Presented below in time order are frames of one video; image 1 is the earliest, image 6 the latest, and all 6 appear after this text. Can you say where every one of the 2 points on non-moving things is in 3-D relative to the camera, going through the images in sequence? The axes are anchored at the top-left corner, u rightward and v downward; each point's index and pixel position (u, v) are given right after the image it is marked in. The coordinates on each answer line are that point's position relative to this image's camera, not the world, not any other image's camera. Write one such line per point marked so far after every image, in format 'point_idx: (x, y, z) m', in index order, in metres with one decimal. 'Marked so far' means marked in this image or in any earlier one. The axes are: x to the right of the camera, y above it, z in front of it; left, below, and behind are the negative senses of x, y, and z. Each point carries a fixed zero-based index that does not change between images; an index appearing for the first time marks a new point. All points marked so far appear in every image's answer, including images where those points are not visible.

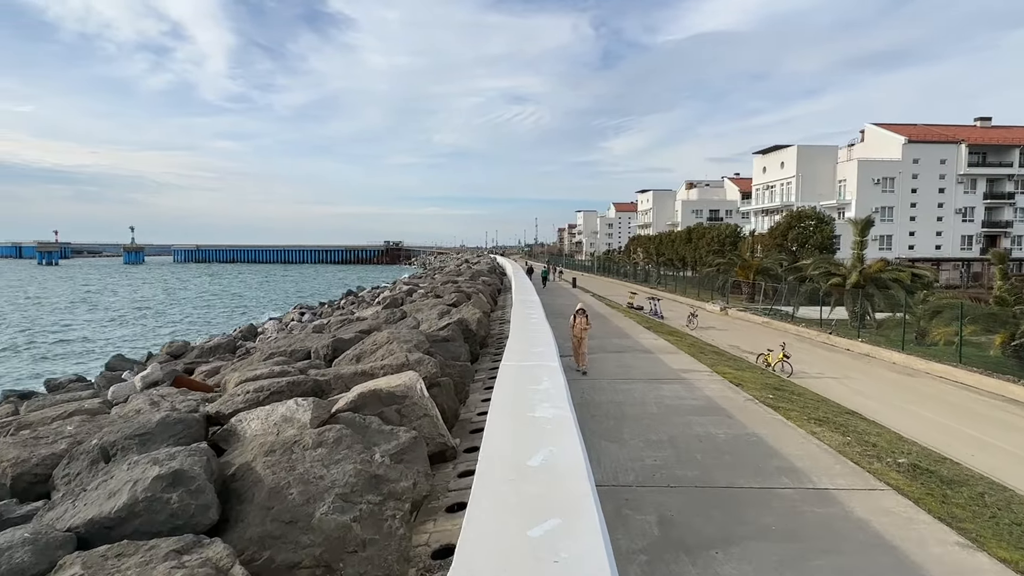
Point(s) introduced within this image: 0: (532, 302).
0: (+0.4, -0.3, +12.8) m
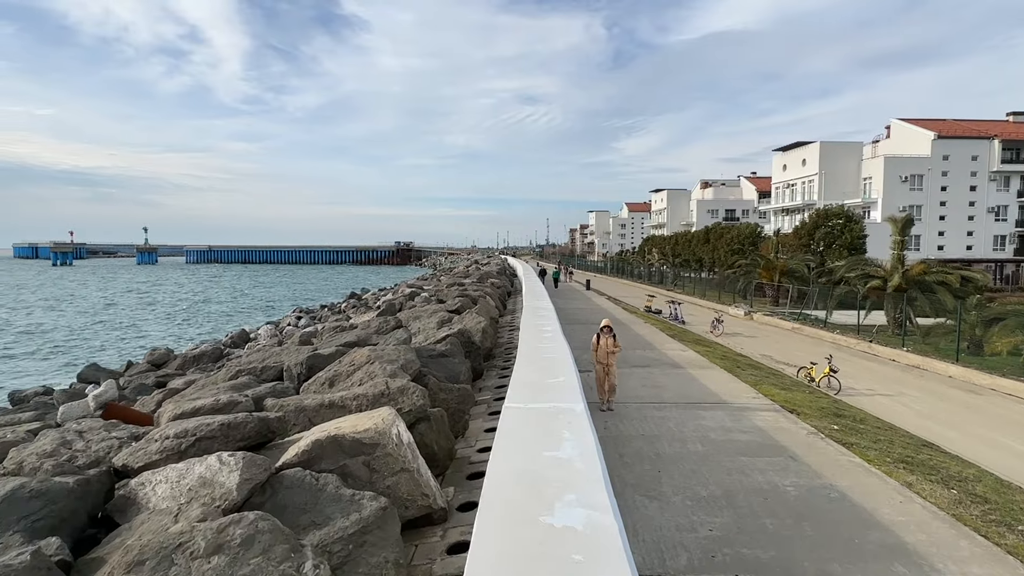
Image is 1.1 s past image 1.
0: (+0.6, -0.3, +11.4) m
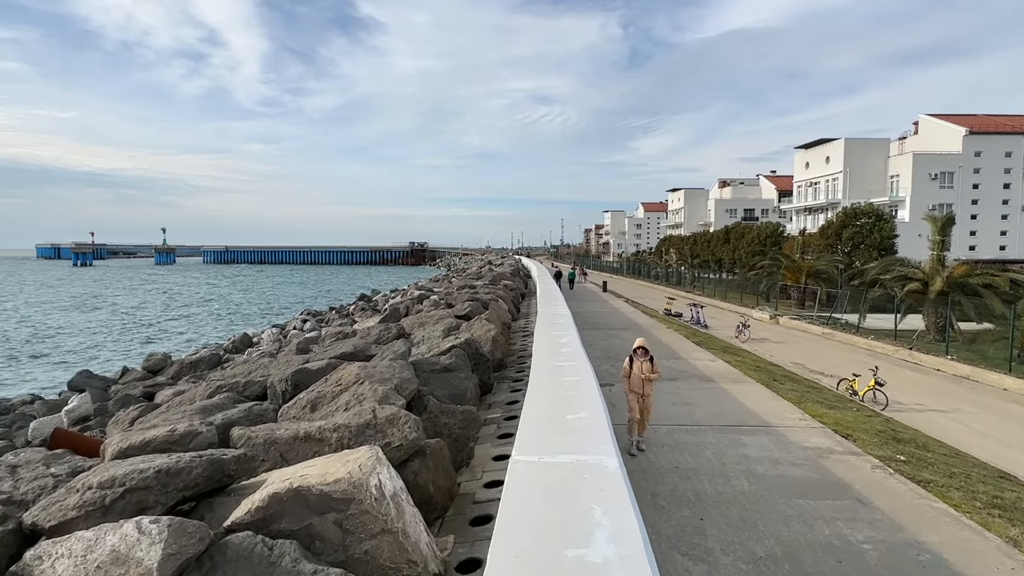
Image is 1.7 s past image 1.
0: (+0.9, -0.4, +10.5) m
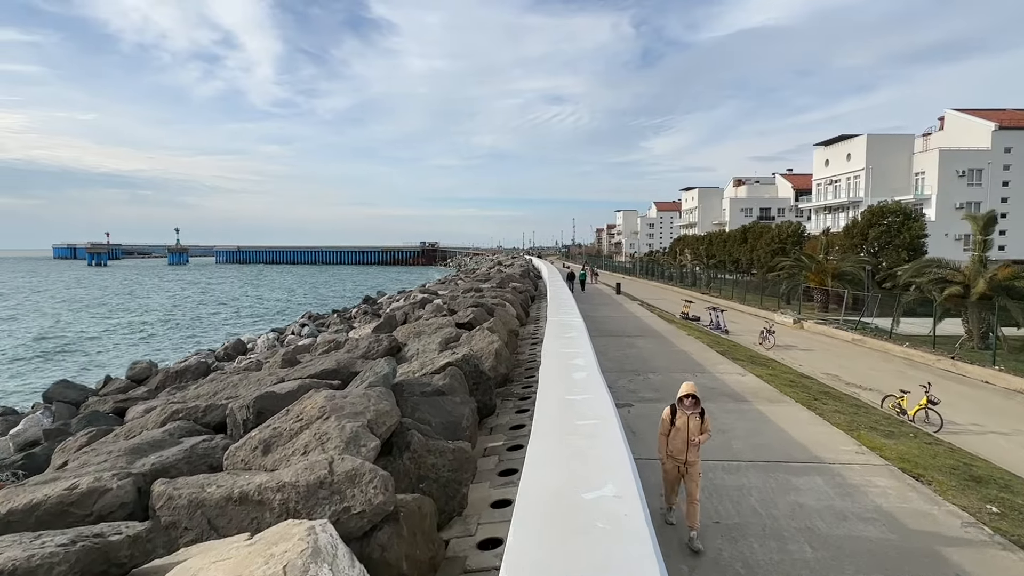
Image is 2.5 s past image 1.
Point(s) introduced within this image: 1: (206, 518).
0: (+1.0, -0.5, +9.5) m
1: (-1.7, -1.2, +3.2) m
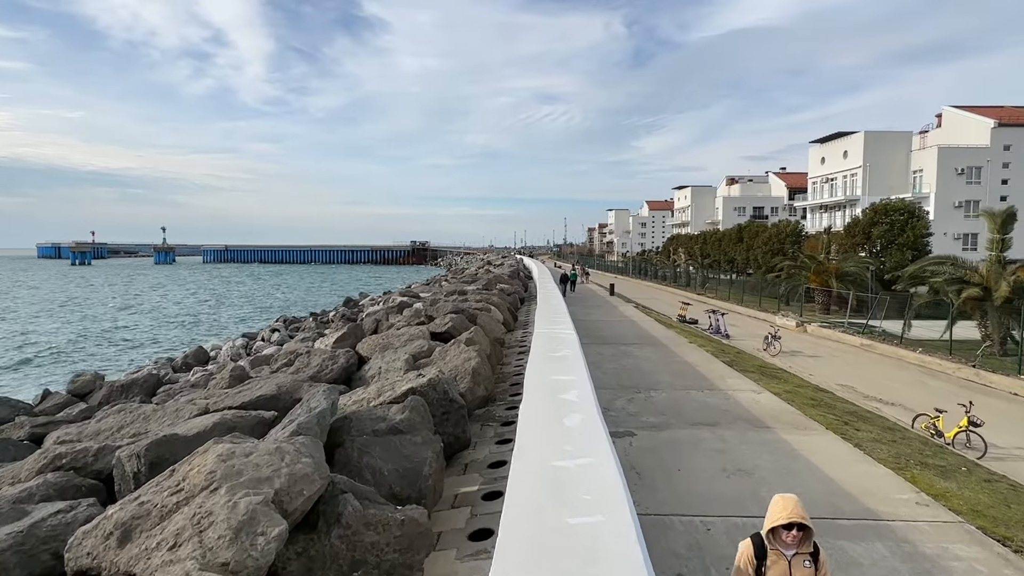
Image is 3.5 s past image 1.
0: (+0.7, -0.6, +8.3) m
1: (-1.8, -1.3, +2.0) m
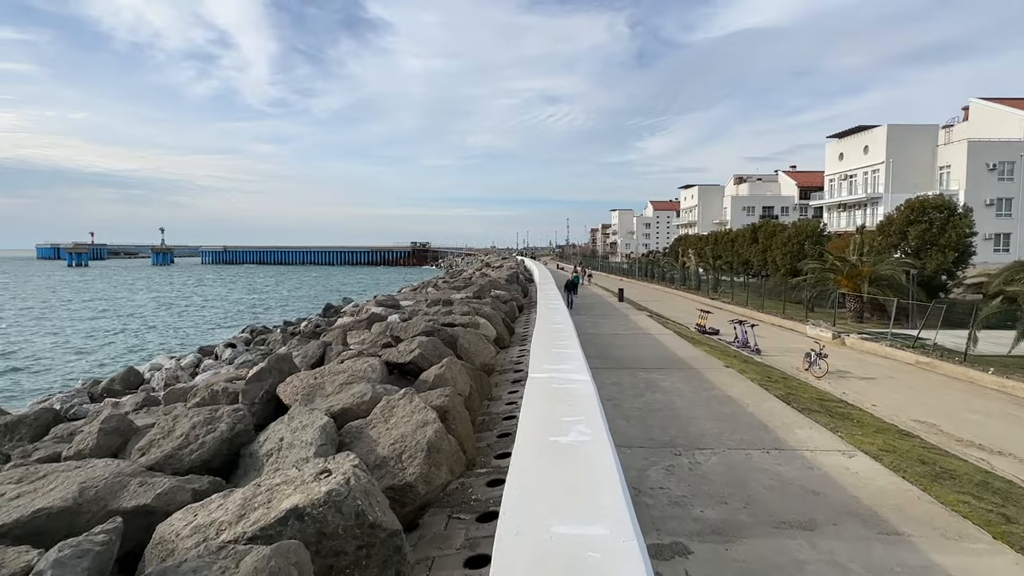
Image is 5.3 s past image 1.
0: (+0.6, -0.7, +5.8) m
1: (-2.0, -1.5, -0.4) m
